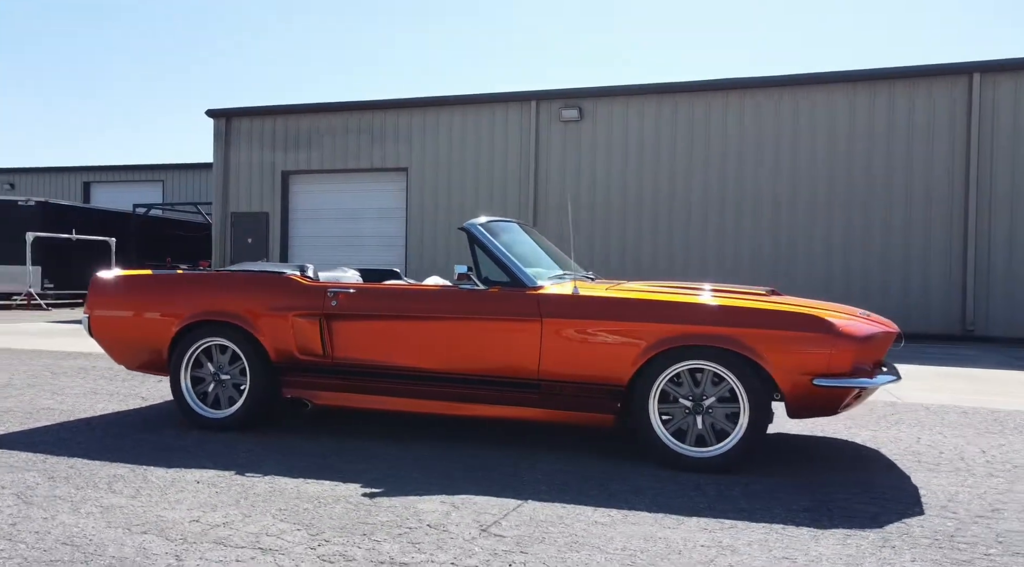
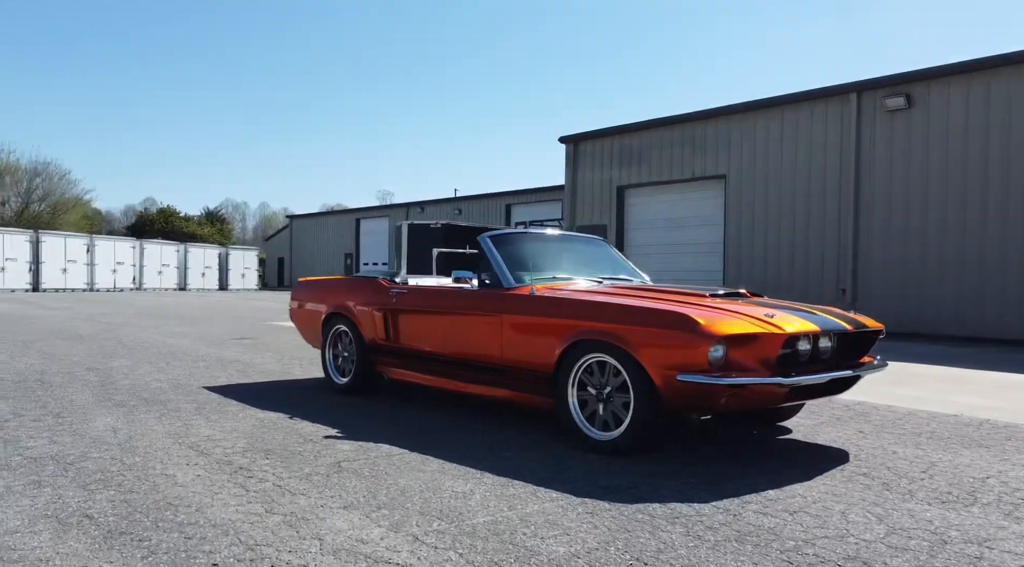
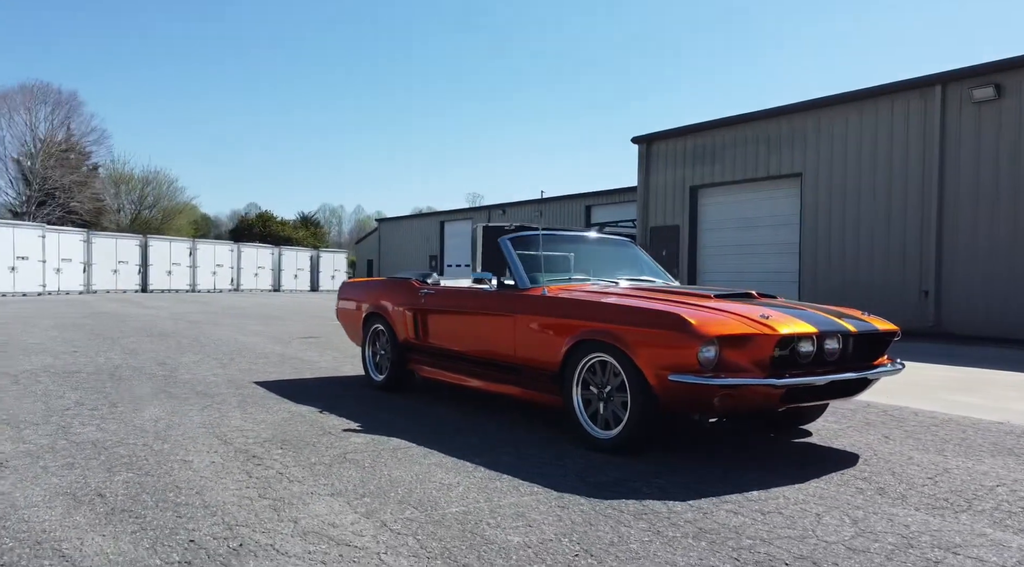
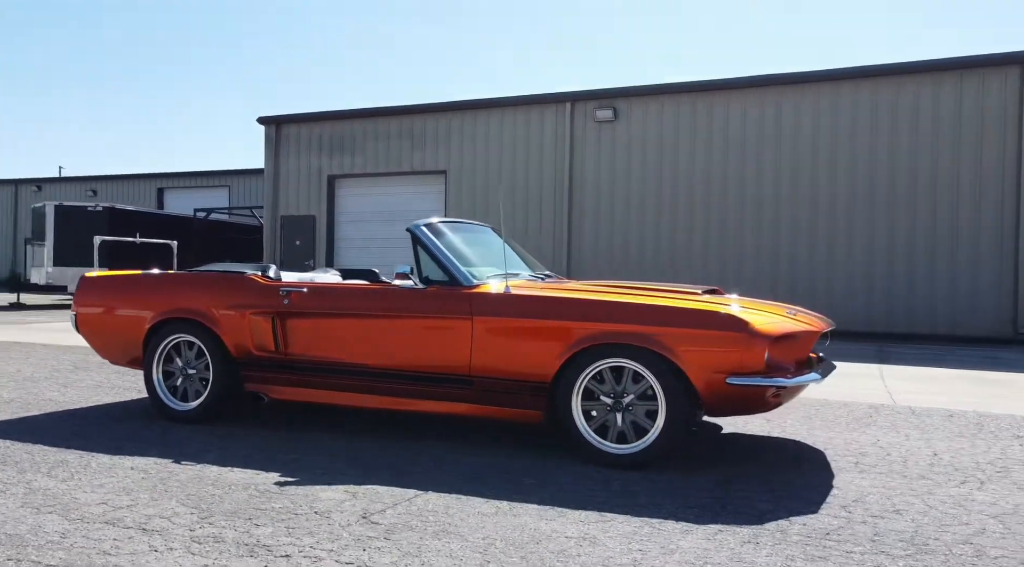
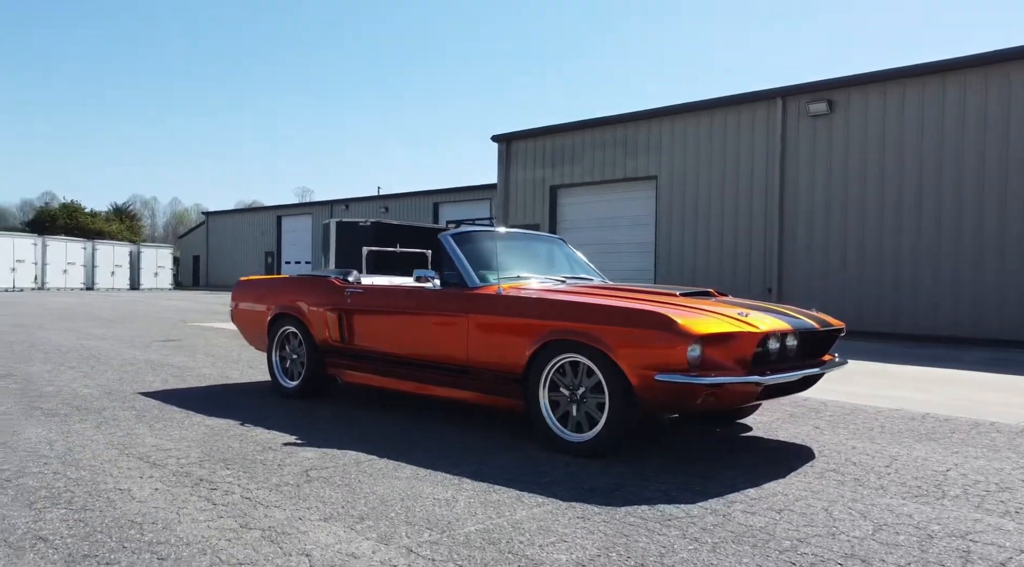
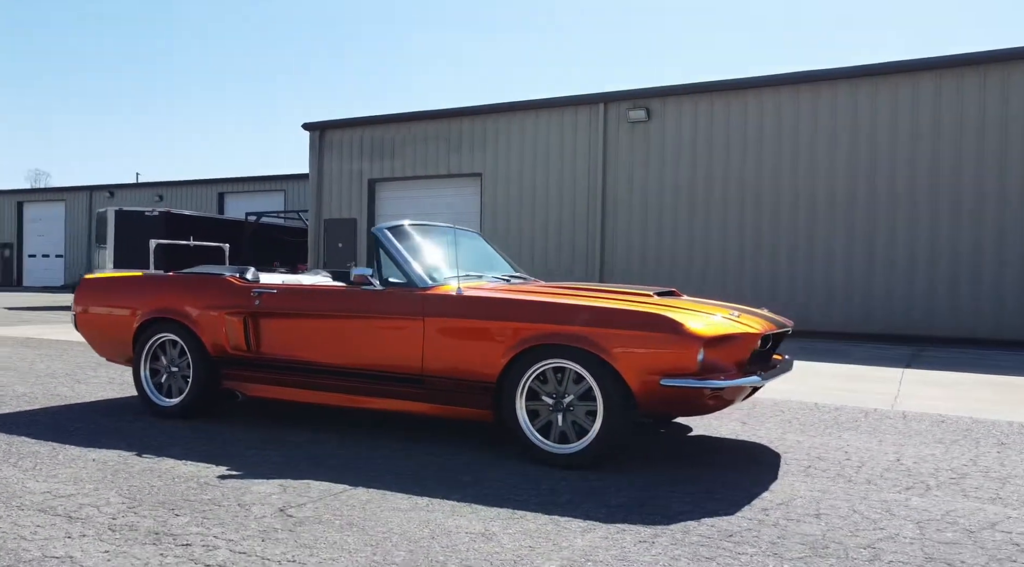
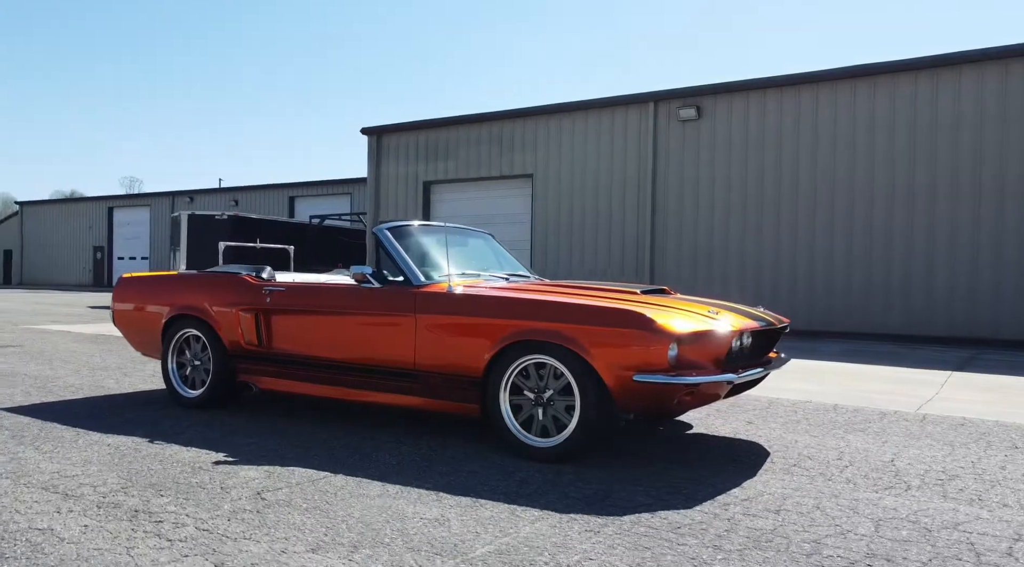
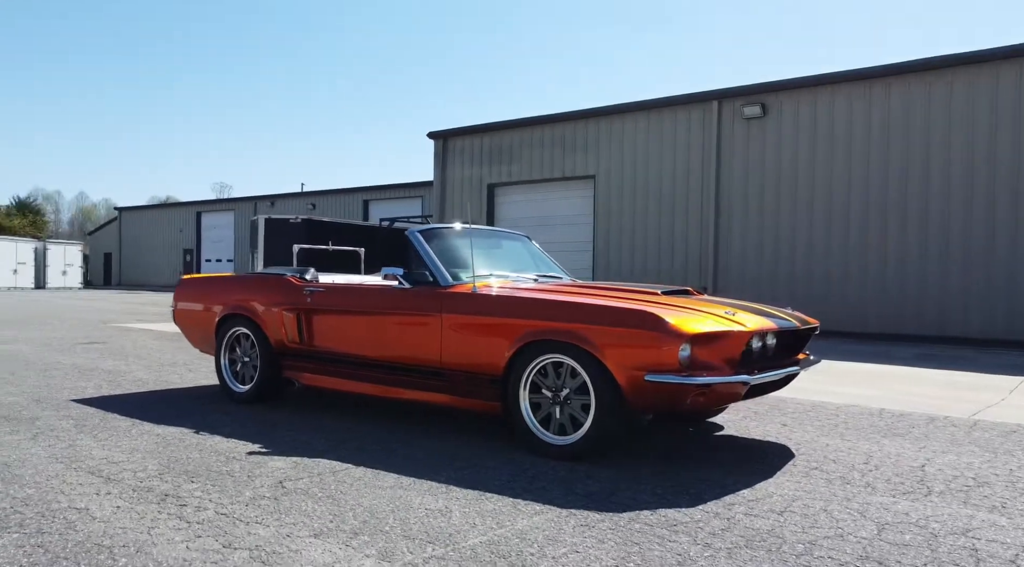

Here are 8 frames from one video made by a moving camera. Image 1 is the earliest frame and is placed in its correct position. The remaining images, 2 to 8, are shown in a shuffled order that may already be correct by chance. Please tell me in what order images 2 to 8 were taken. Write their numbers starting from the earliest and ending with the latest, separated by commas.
4, 6, 7, 8, 5, 2, 3
